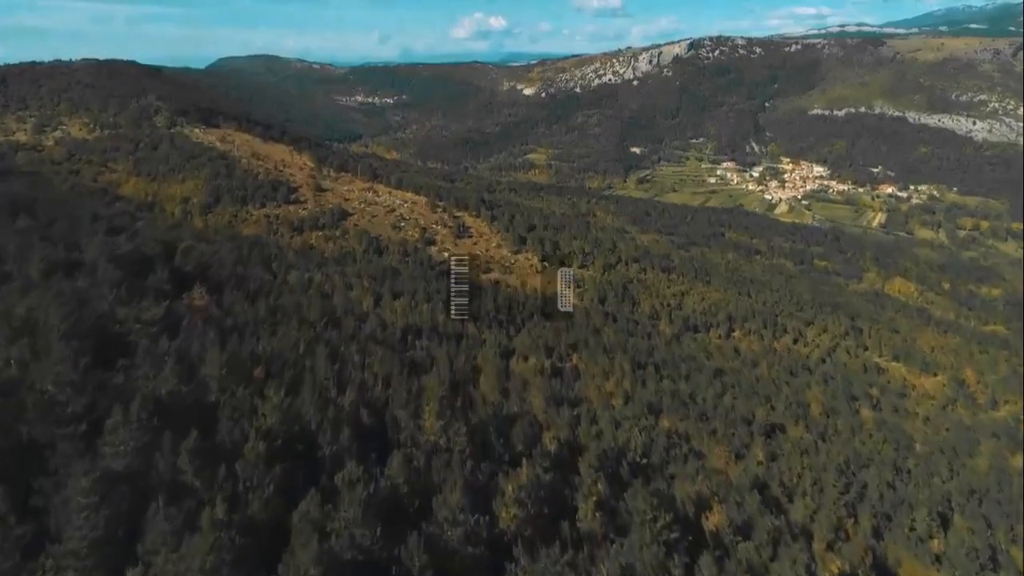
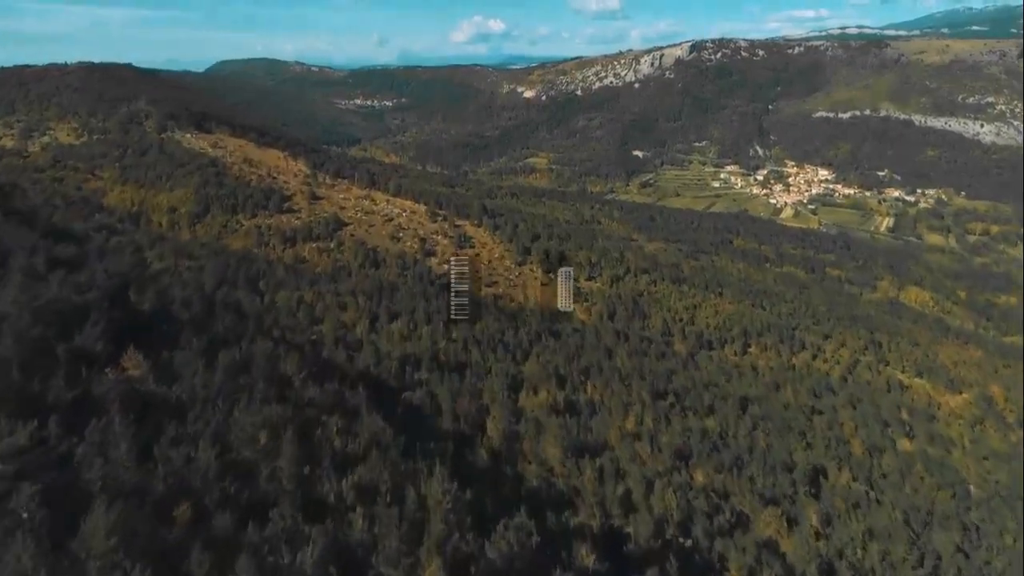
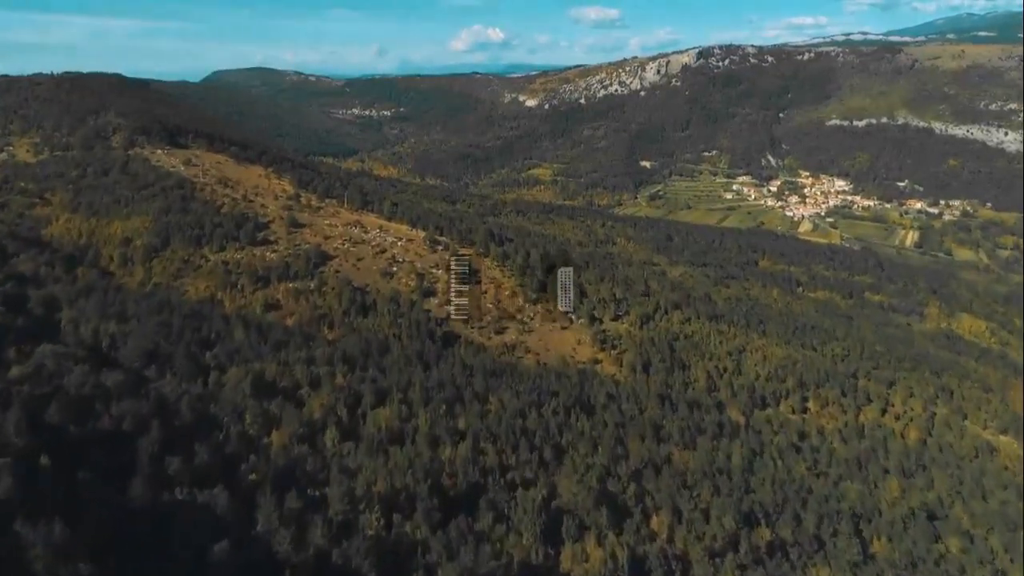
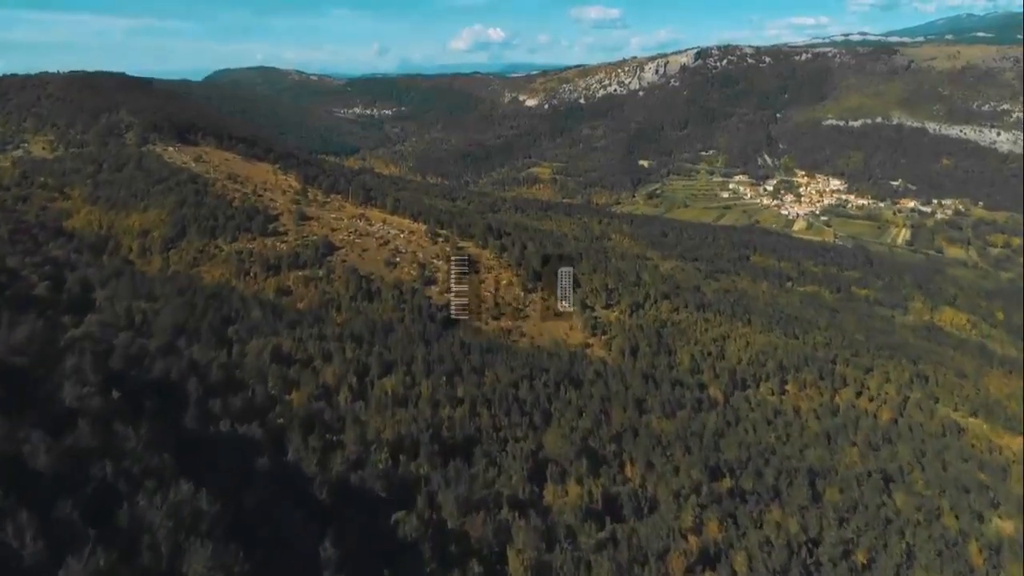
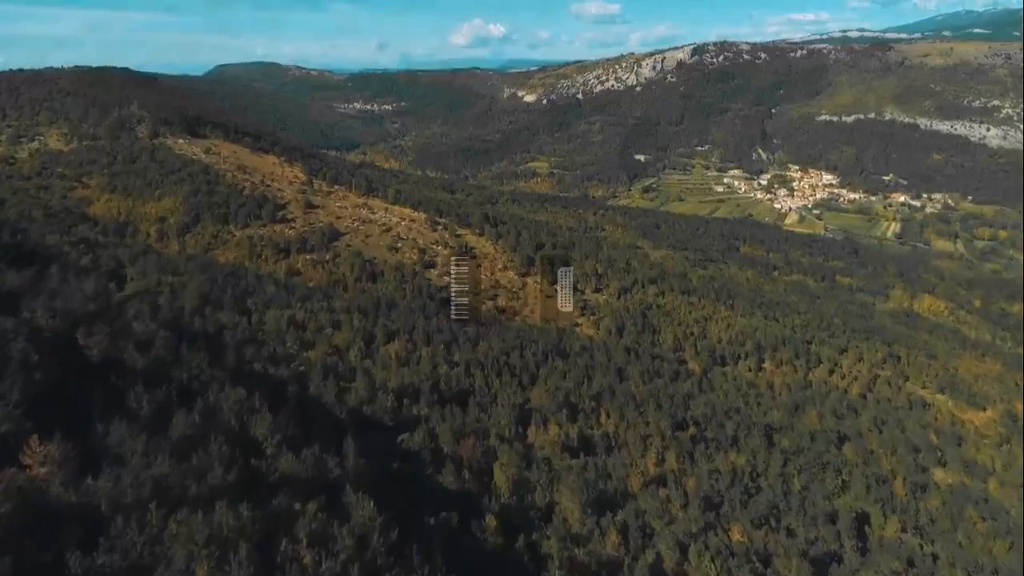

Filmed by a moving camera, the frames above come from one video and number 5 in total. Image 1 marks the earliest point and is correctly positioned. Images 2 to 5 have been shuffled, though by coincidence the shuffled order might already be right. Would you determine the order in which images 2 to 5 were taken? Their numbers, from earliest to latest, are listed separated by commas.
2, 5, 4, 3
